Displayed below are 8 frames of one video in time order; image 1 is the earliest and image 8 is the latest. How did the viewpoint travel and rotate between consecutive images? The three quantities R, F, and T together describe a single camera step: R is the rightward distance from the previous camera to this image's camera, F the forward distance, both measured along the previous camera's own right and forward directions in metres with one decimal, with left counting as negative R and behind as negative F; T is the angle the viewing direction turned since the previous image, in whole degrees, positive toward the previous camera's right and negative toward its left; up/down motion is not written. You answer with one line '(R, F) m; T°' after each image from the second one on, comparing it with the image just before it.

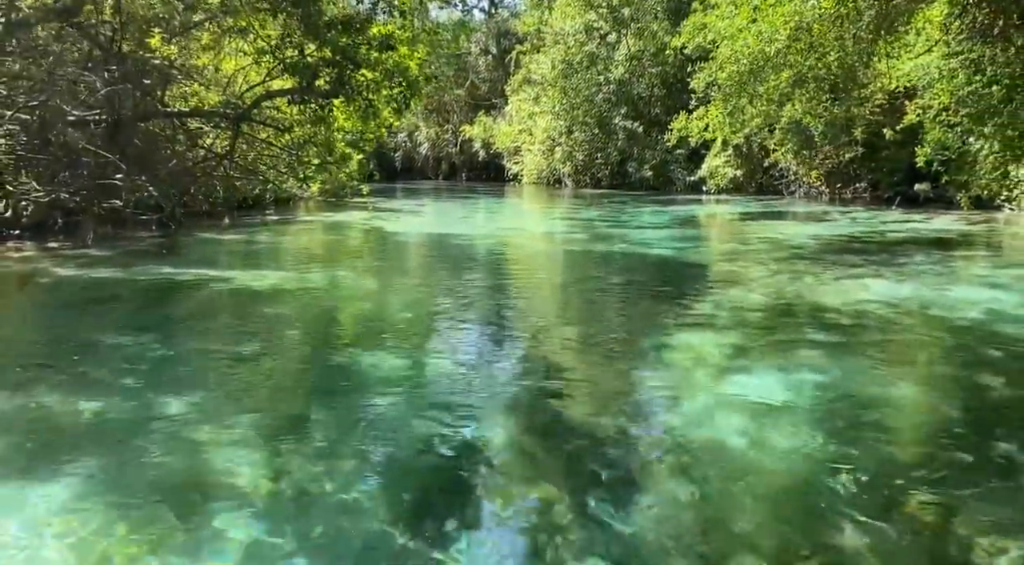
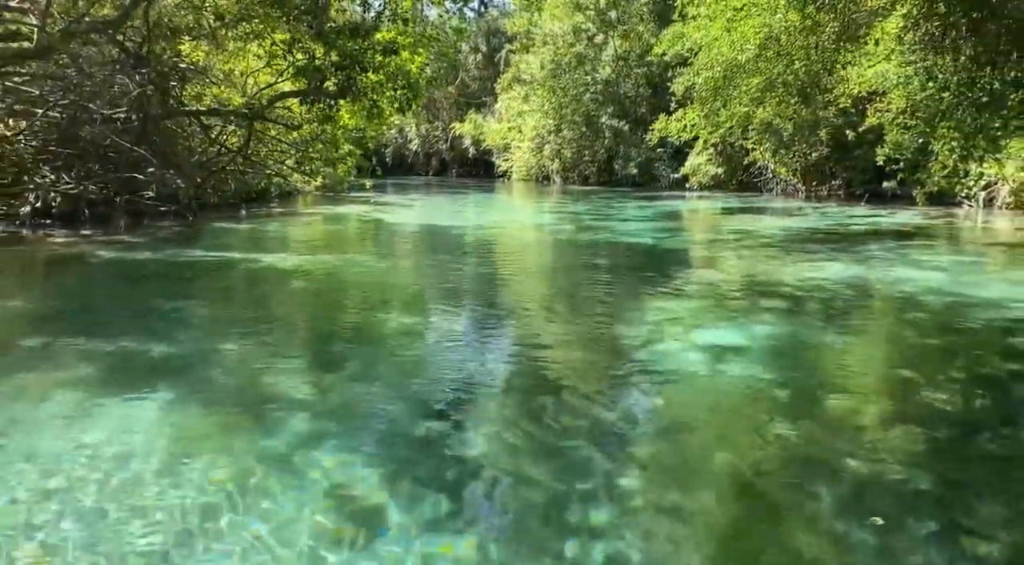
(-0.1, -0.9) m; +1°
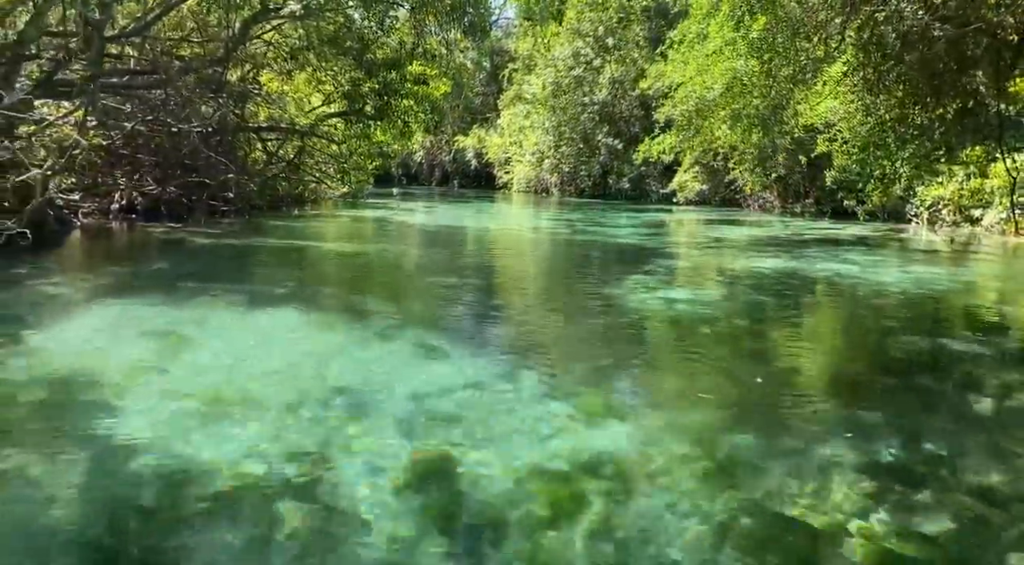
(-0.2, -2.2) m; 0°
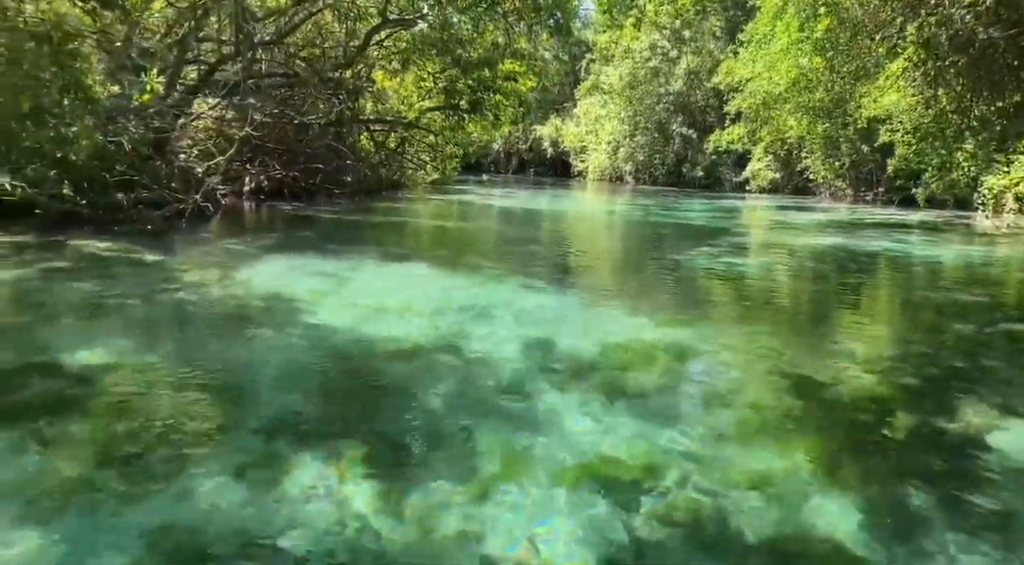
(-0.1, -1.5) m; -5°
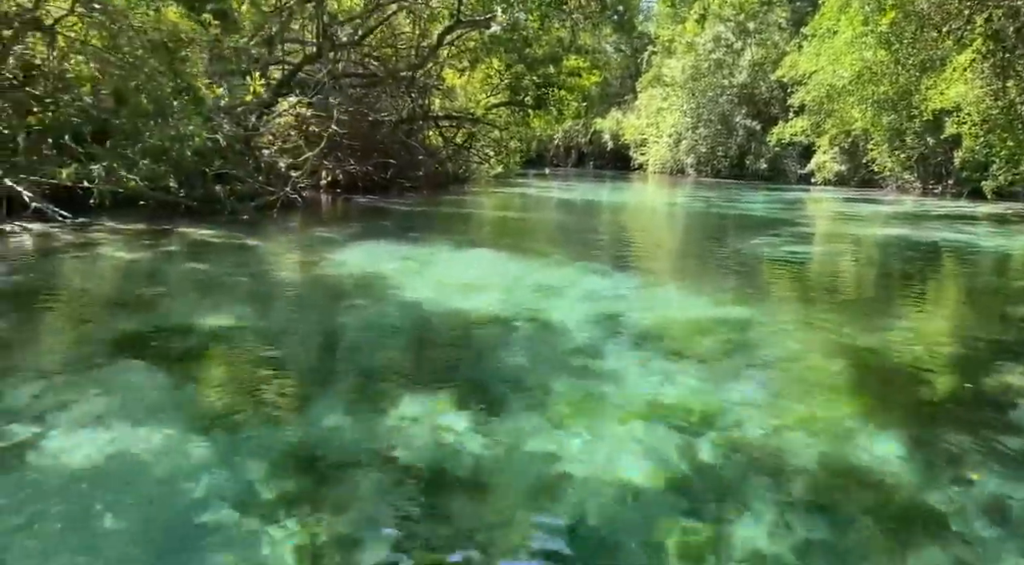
(-0.1, -0.6) m; -4°
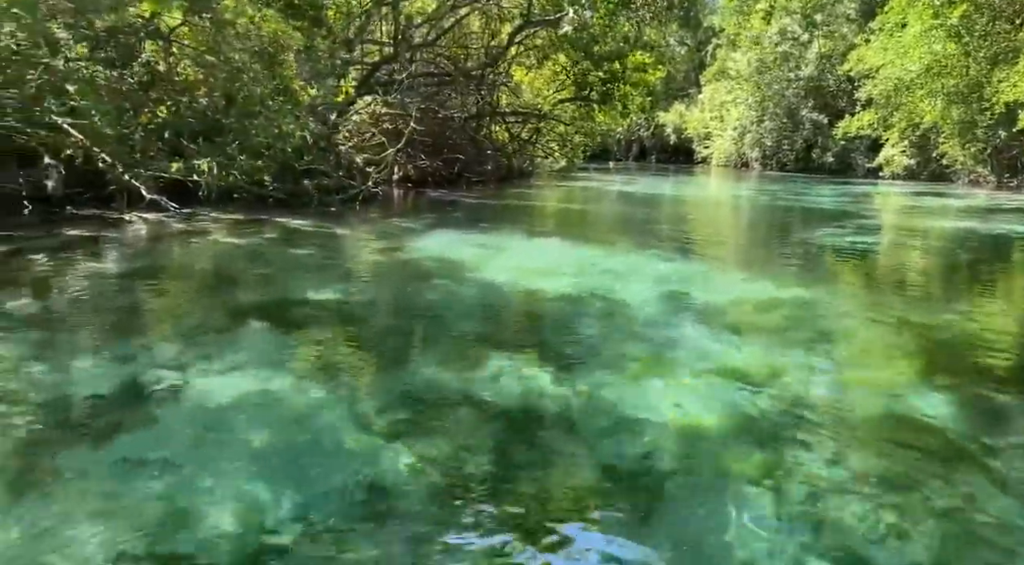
(-0.1, -0.5) m; -4°
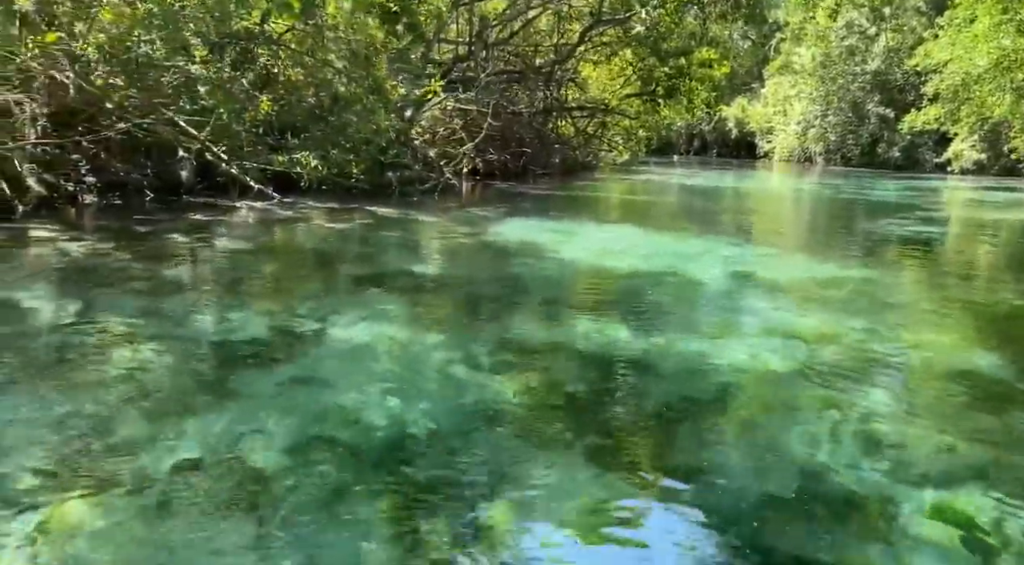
(-0.2, -0.7) m; -4°
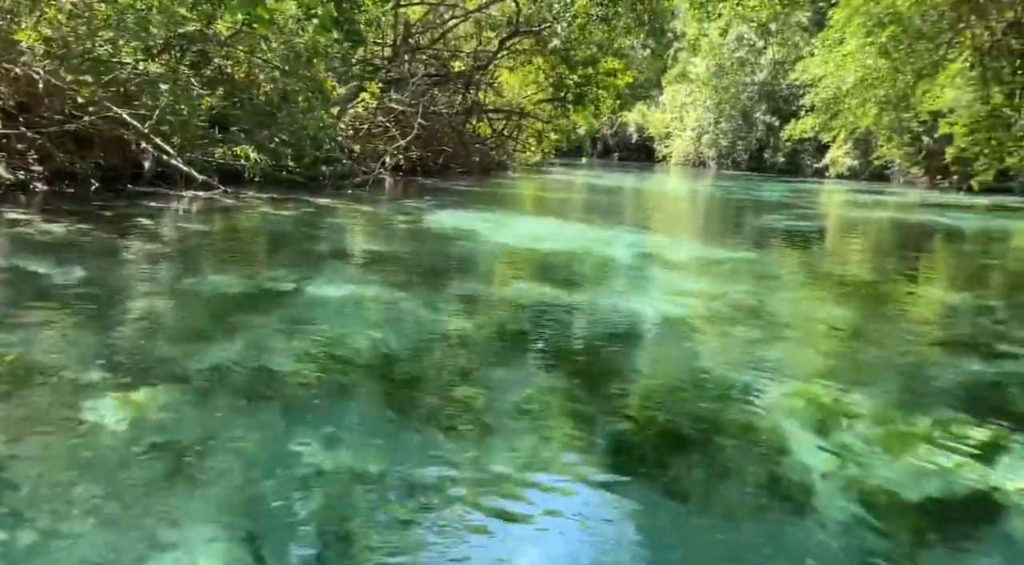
(-0.3, -1.0) m; +7°
